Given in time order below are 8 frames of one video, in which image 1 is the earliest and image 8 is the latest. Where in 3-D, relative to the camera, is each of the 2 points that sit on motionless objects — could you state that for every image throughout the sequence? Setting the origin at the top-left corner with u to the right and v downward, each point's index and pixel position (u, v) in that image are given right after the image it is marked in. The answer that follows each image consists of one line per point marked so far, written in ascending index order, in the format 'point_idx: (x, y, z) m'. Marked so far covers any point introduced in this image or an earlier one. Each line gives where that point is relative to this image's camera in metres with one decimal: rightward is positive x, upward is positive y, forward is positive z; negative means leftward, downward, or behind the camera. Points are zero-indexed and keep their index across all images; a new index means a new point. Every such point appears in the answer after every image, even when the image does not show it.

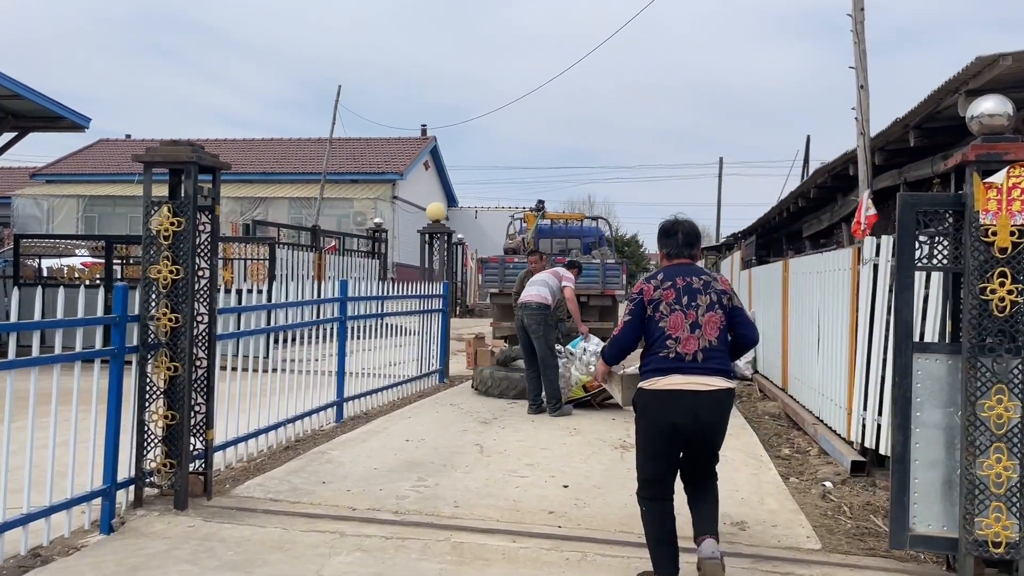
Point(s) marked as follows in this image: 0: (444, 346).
0: (-0.8, -0.7, +10.6) m
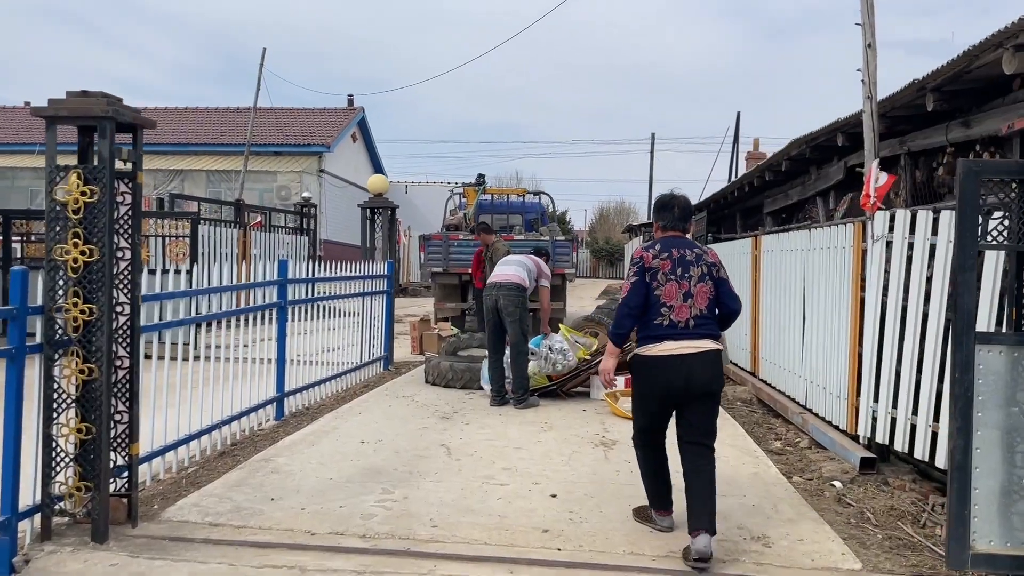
0: (-1.4, -0.5, +9.8) m
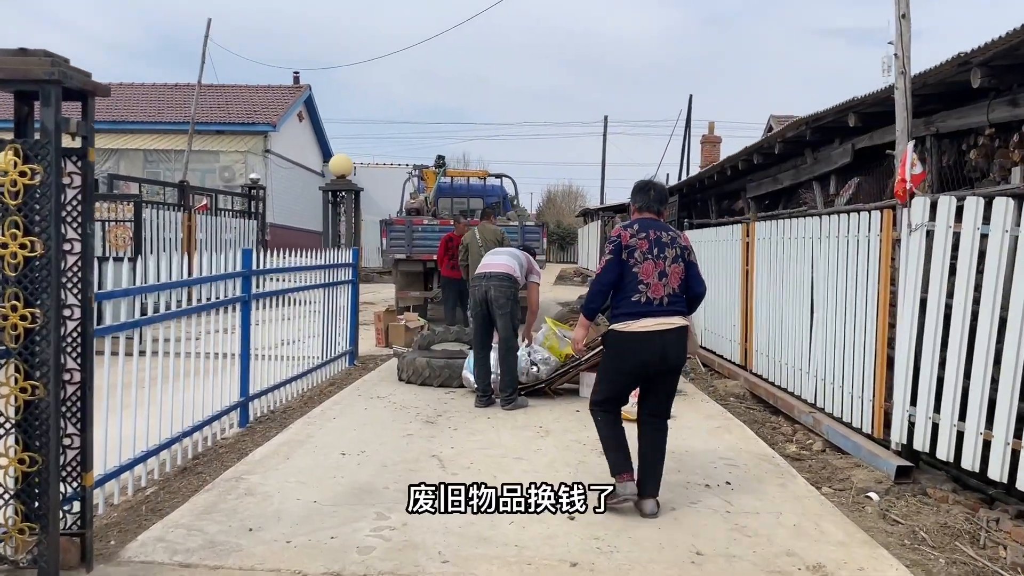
0: (-1.7, -0.4, +9.2) m
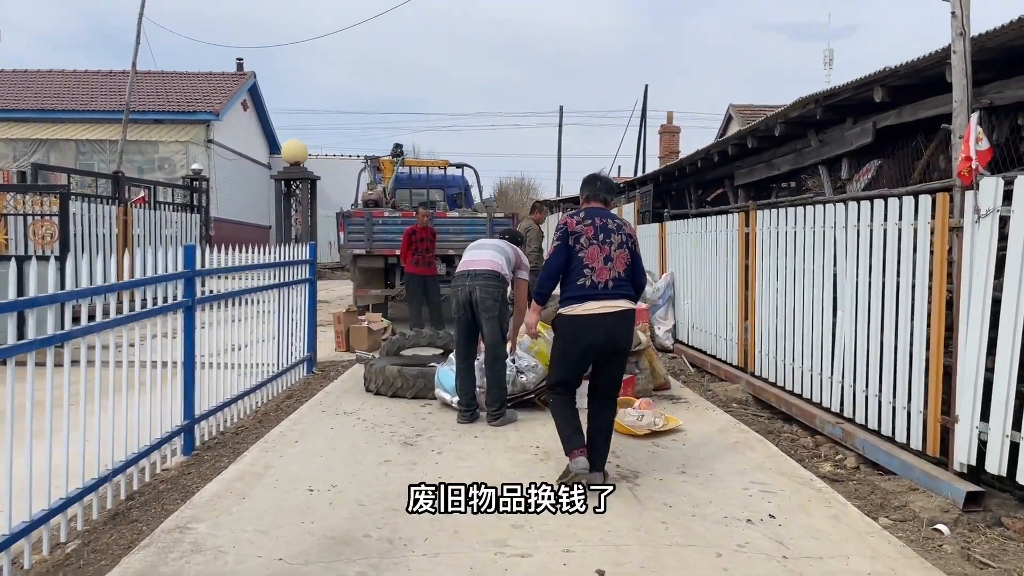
0: (-1.9, -0.4, +8.3) m
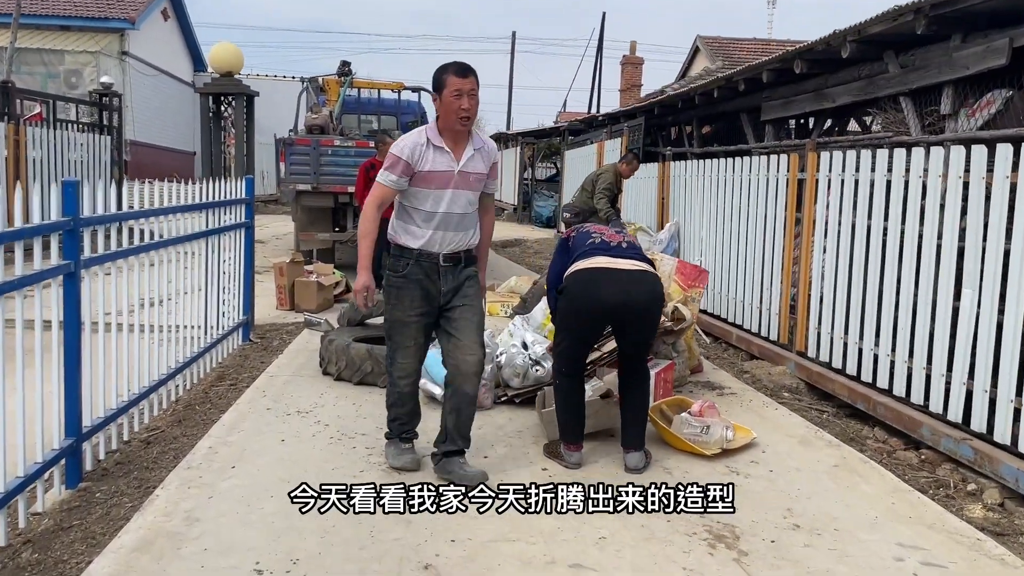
0: (-2.0, 0.0, +6.6) m
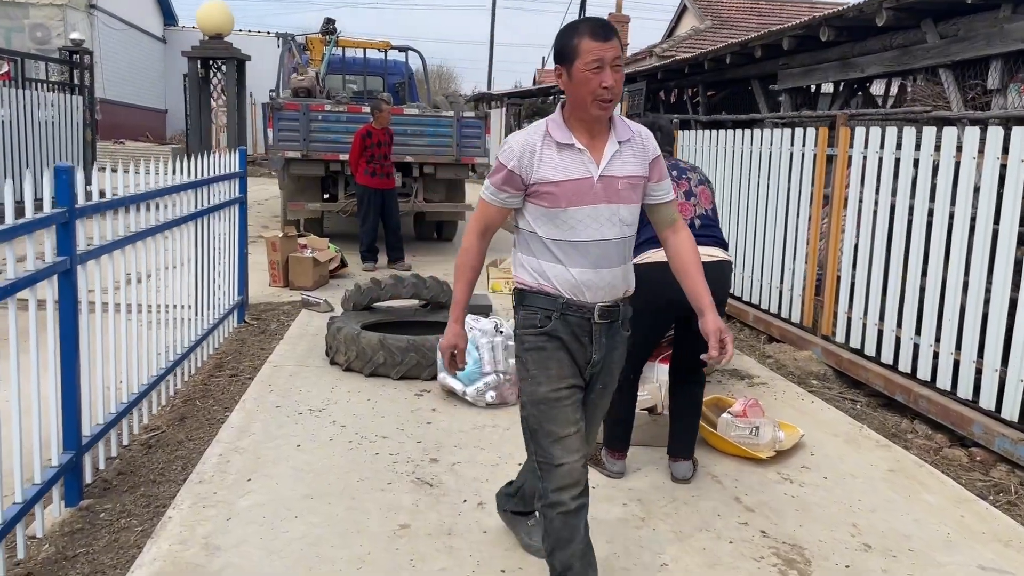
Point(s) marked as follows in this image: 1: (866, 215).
0: (-1.9, +0.2, +6.2) m
1: (+2.1, +0.5, +5.3) m
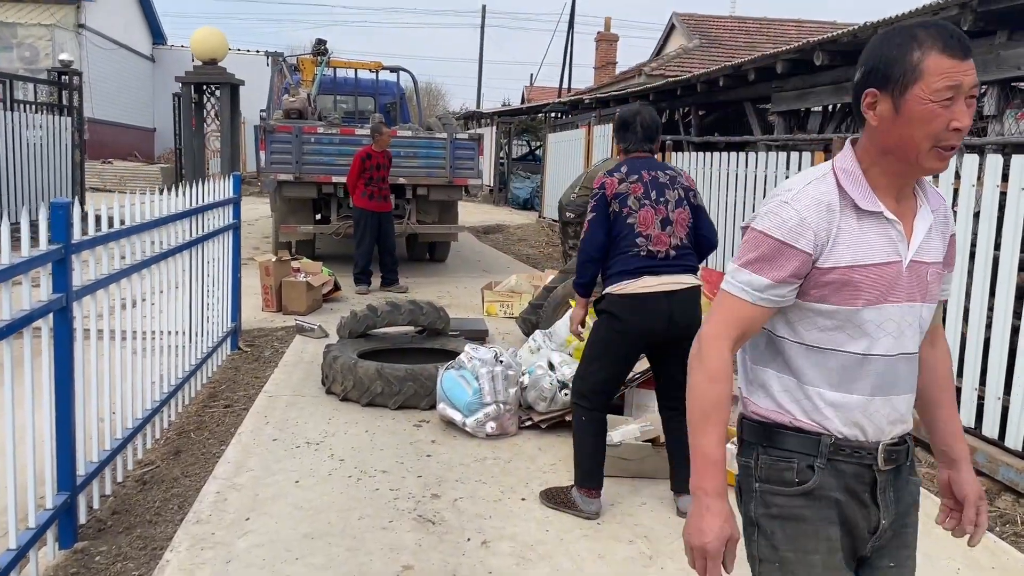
0: (-1.9, 0.0, +6.1) m
1: (+2.1, +0.3, +5.3) m
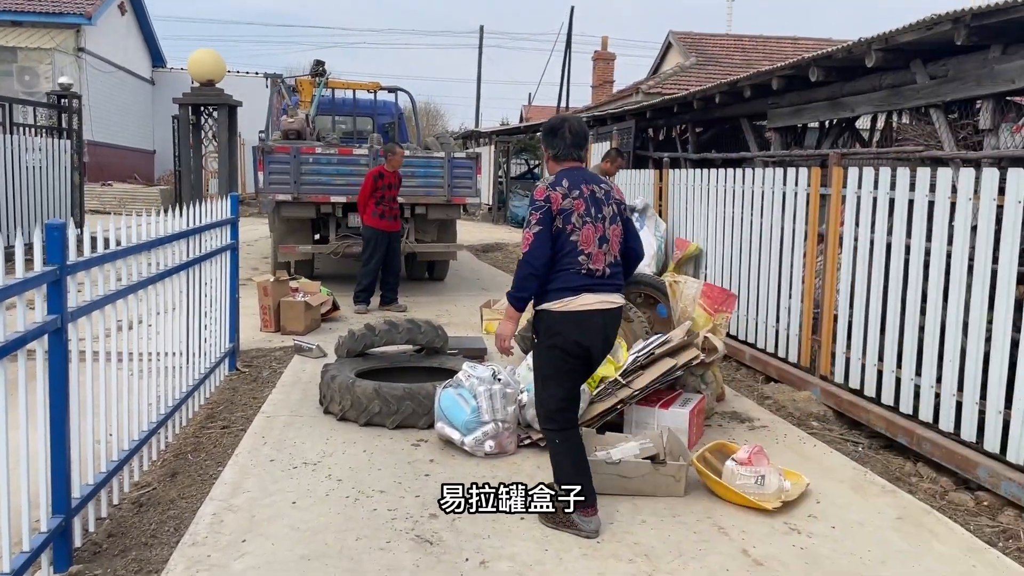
0: (-1.9, -0.1, +6.1) m
1: (+2.1, +0.2, +5.3) m
